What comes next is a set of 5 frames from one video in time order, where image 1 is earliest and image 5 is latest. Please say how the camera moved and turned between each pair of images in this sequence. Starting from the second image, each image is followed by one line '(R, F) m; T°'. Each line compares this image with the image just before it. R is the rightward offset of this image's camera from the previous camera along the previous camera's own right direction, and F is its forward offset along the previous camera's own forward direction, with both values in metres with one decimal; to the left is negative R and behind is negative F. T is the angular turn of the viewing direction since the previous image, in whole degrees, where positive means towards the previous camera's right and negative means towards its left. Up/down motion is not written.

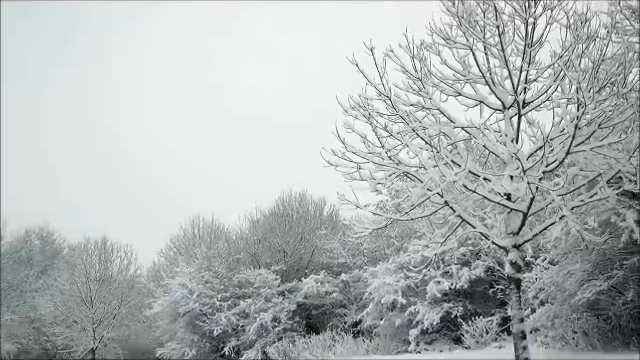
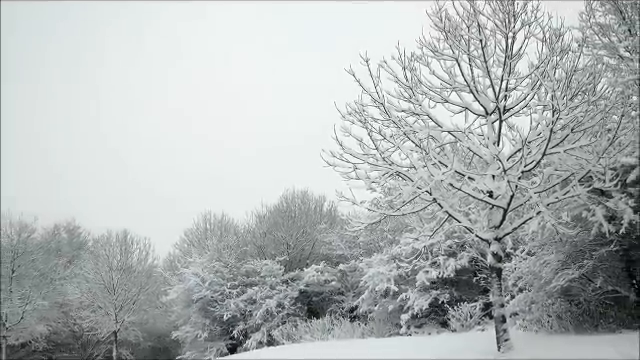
(0.0, -1.0) m; 0°
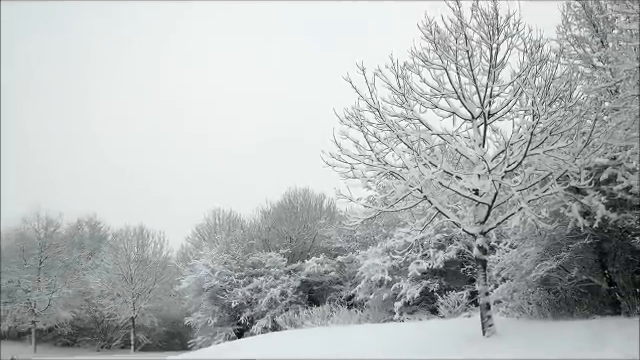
(0.0, -0.9) m; 0°
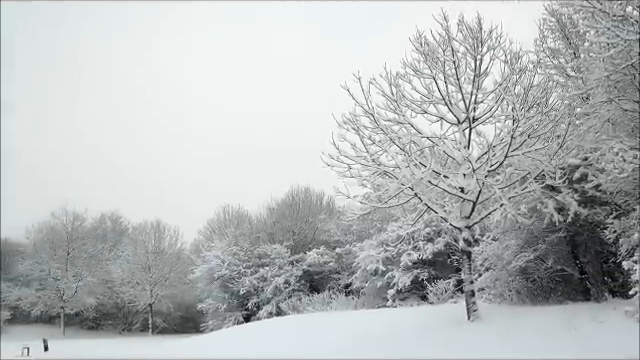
(0.0, -1.1) m; 0°
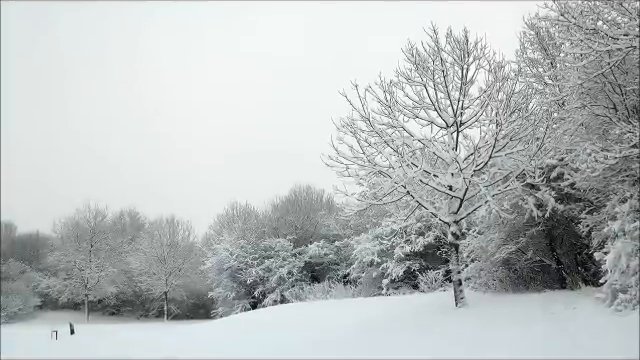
(0.0, -1.1) m; 0°
